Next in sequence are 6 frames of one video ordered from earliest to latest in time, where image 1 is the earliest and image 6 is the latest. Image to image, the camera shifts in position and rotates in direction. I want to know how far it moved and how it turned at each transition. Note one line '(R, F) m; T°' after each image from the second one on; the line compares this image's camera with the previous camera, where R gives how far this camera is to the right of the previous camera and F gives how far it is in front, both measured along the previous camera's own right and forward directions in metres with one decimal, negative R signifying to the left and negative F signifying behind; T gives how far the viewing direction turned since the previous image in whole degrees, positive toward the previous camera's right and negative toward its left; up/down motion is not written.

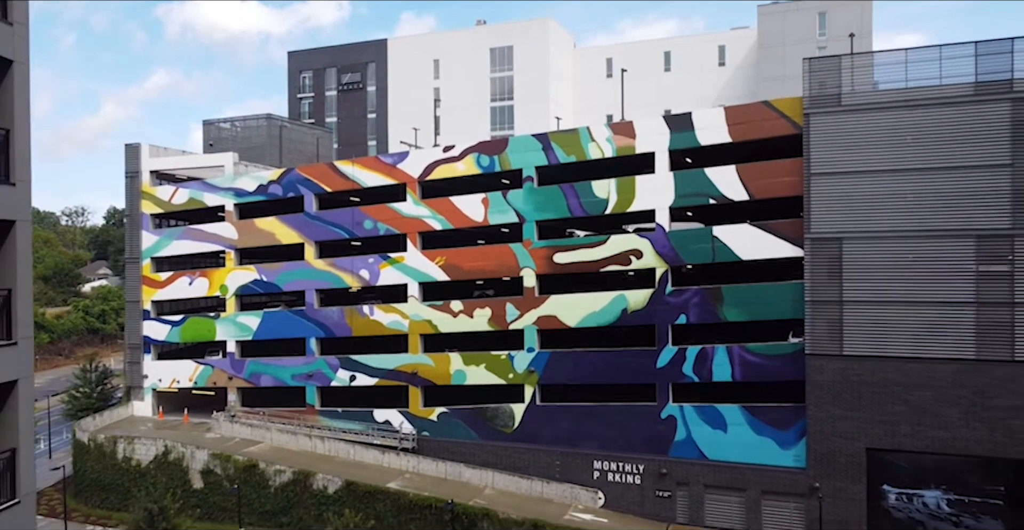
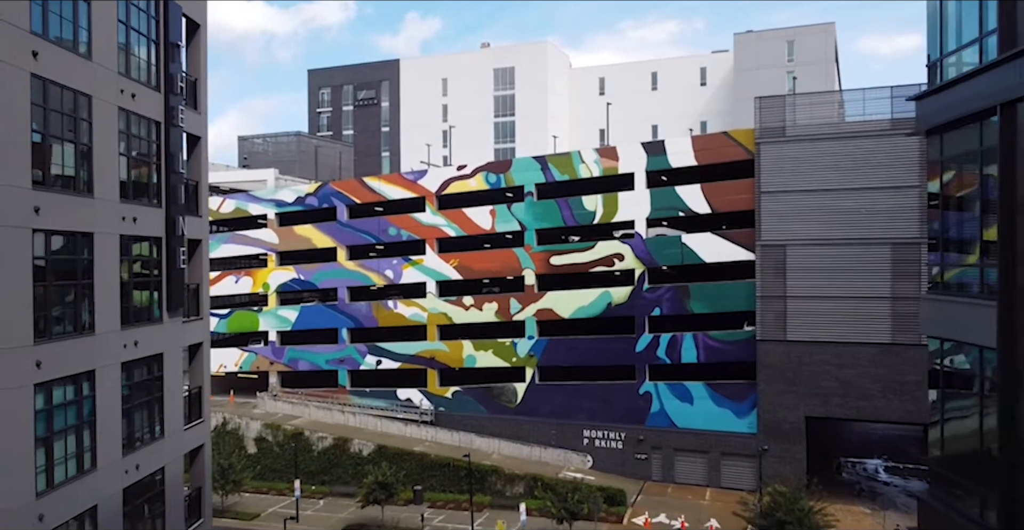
(-0.3, -7.0) m; 0°
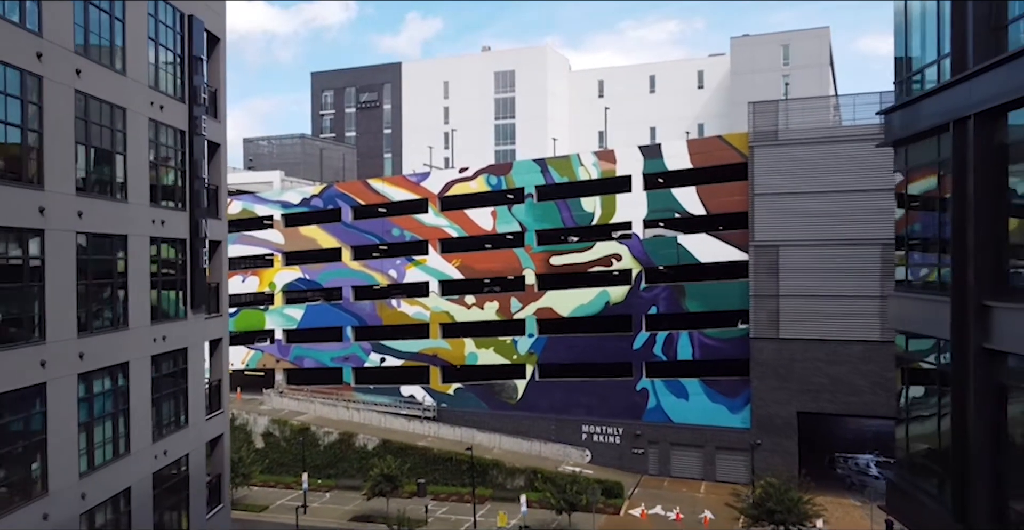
(-0.1, -1.2) m; 0°
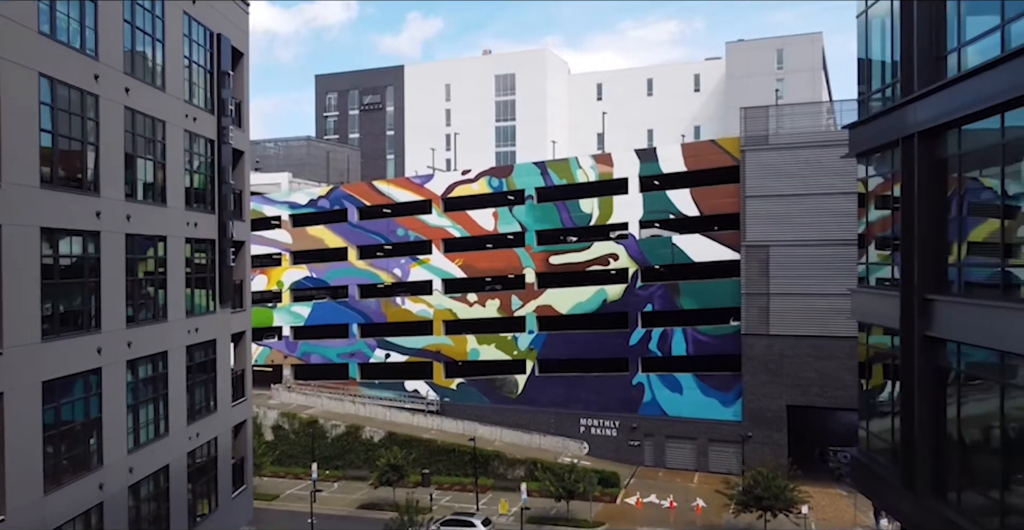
(-0.1, -1.6) m; 0°
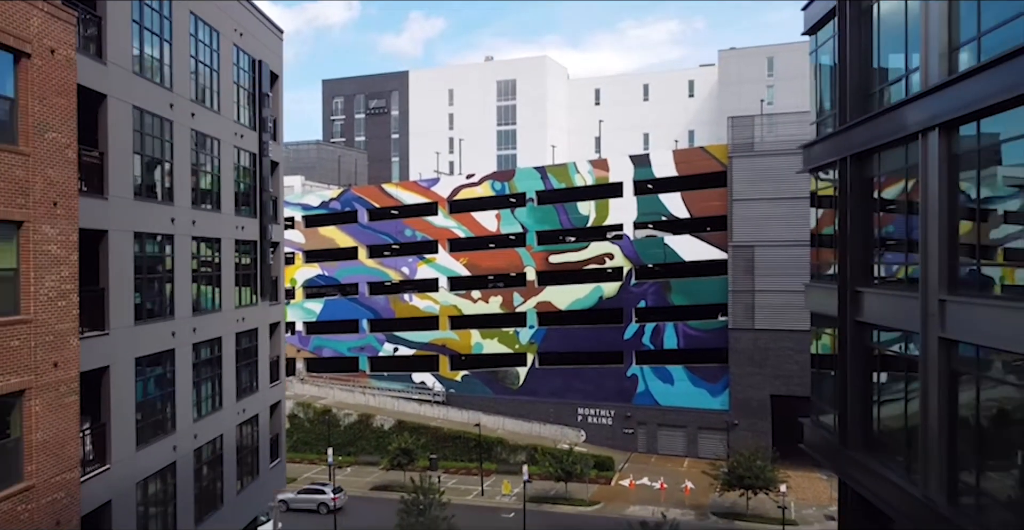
(-0.2, -2.9) m; 0°
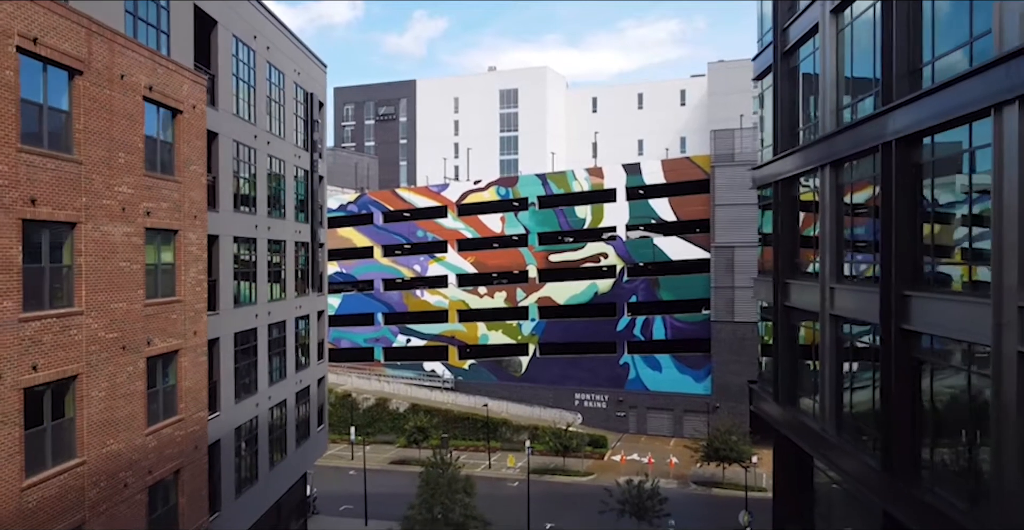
(-0.3, -4.8) m; 0°
